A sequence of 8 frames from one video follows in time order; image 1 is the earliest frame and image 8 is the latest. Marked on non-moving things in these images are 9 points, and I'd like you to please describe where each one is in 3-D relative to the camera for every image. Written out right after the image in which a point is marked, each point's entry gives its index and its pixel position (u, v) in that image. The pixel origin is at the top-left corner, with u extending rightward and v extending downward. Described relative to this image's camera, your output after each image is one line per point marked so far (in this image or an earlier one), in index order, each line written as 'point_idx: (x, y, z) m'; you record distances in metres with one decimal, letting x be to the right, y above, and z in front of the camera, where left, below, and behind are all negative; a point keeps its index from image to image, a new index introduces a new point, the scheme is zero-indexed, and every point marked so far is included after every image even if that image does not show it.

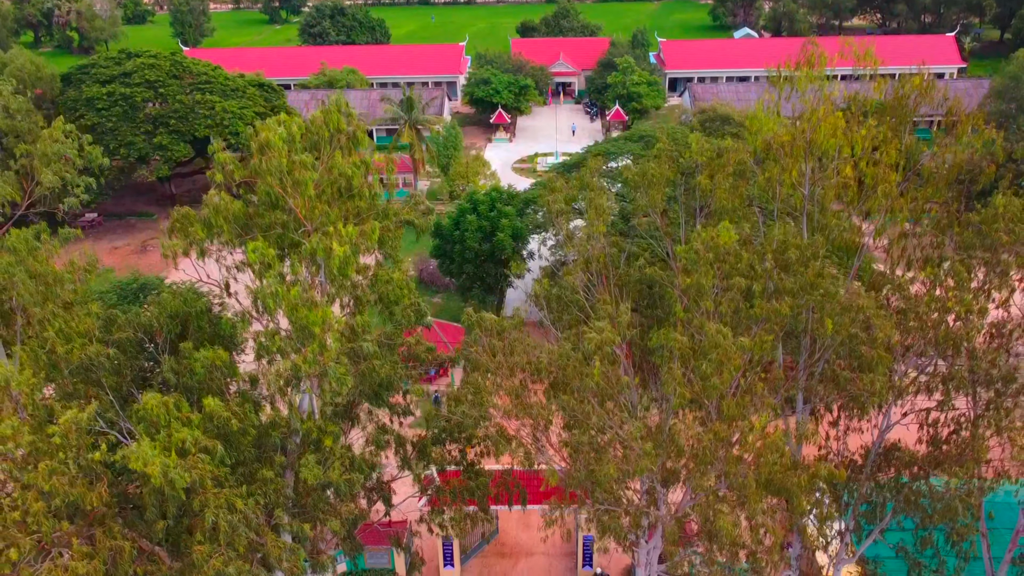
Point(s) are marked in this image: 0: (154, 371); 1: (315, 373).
0: (-6.1, -1.4, +13.9) m
1: (-2.8, -1.3, +11.8) m
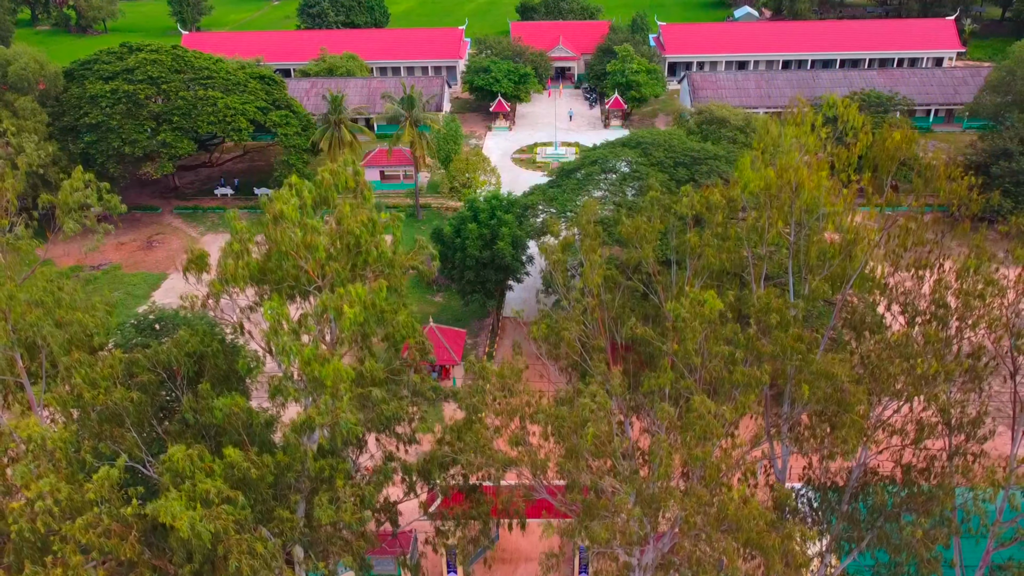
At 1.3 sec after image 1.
0: (-6.1, -2.1, +14.7) m
1: (-2.8, -2.1, +12.6) m
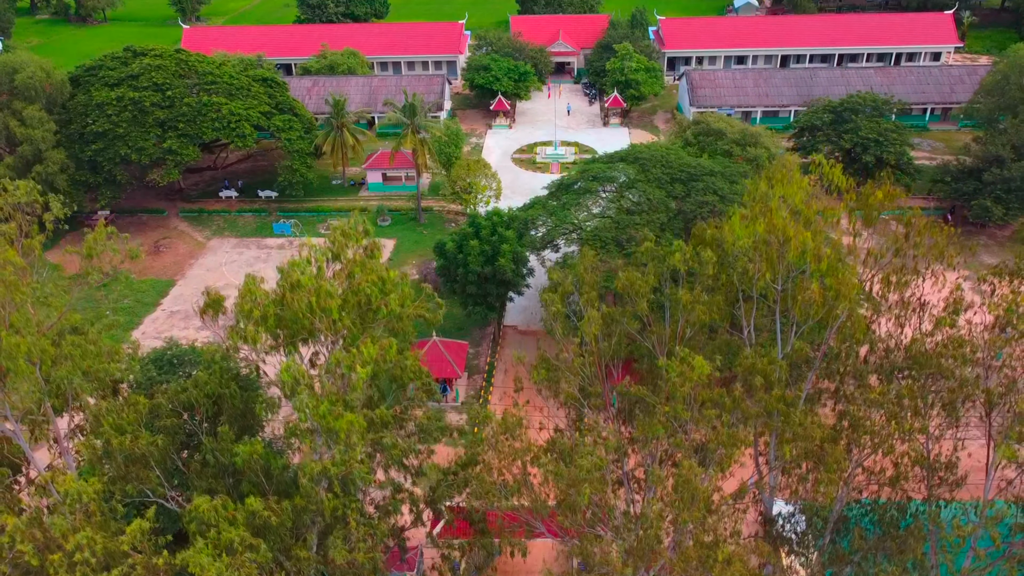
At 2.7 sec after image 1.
0: (-6.1, -2.9, +15.5) m
1: (-2.8, -3.1, +13.4) m
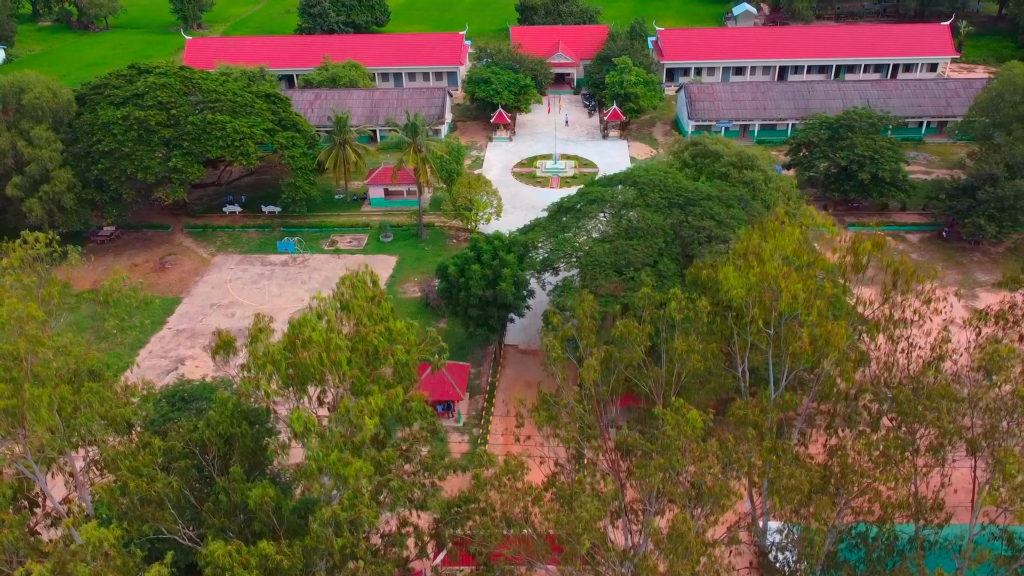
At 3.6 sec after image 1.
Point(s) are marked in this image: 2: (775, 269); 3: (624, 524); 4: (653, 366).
0: (-6.1, -3.8, +16.1) m
1: (-2.8, -3.9, +14.0) m
2: (+5.1, +0.3, +15.7) m
3: (+2.2, -4.7, +16.1) m
4: (+2.9, -1.6, +16.8) m
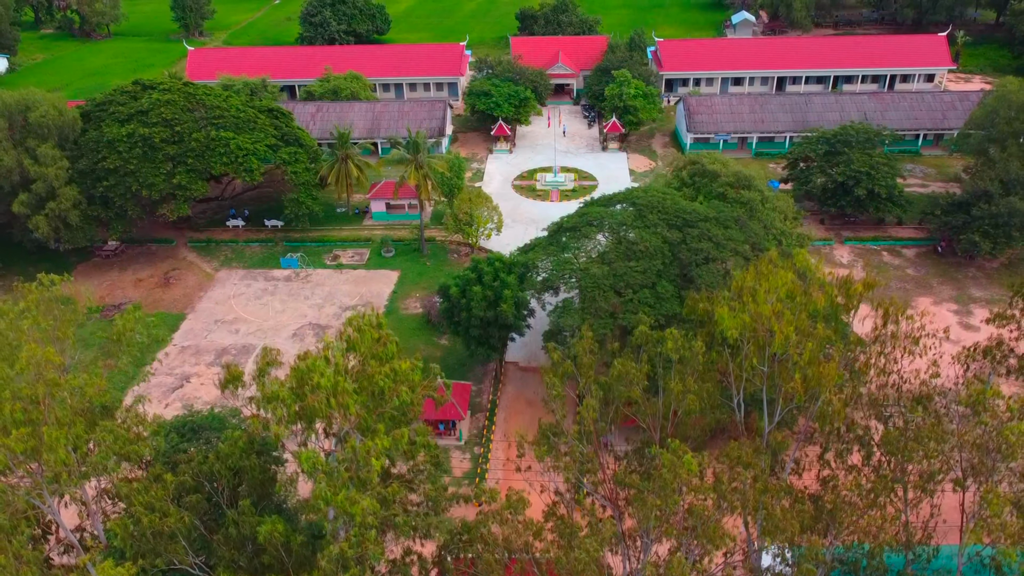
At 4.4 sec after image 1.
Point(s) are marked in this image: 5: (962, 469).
0: (-6.1, -4.6, +16.5) m
1: (-2.8, -4.7, +14.4) m
2: (+5.1, -0.4, +16.1) m
3: (+2.3, -5.5, +16.6) m
4: (+2.9, -2.4, +17.2) m
5: (+8.9, -3.6, +16.0) m
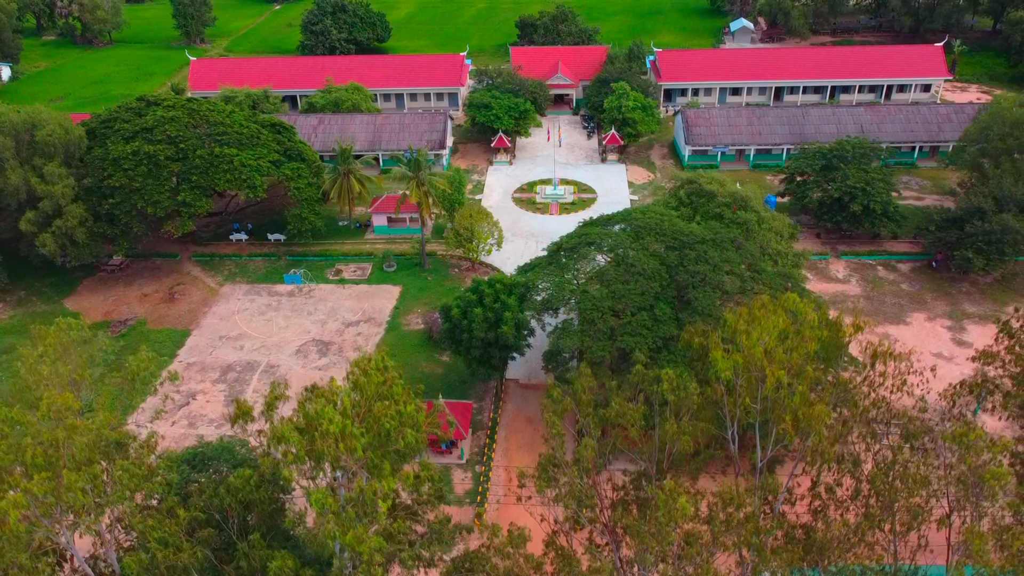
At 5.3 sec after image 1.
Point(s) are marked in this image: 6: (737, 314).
0: (-6.0, -5.4, +17.1) m
1: (-2.7, -5.5, +15.0) m
2: (+5.1, -1.2, +16.7) m
3: (+2.3, -6.3, +17.2) m
4: (+3.0, -3.2, +17.8) m
5: (+8.9, -4.4, +16.6) m
6: (+5.1, -0.6, +18.5) m
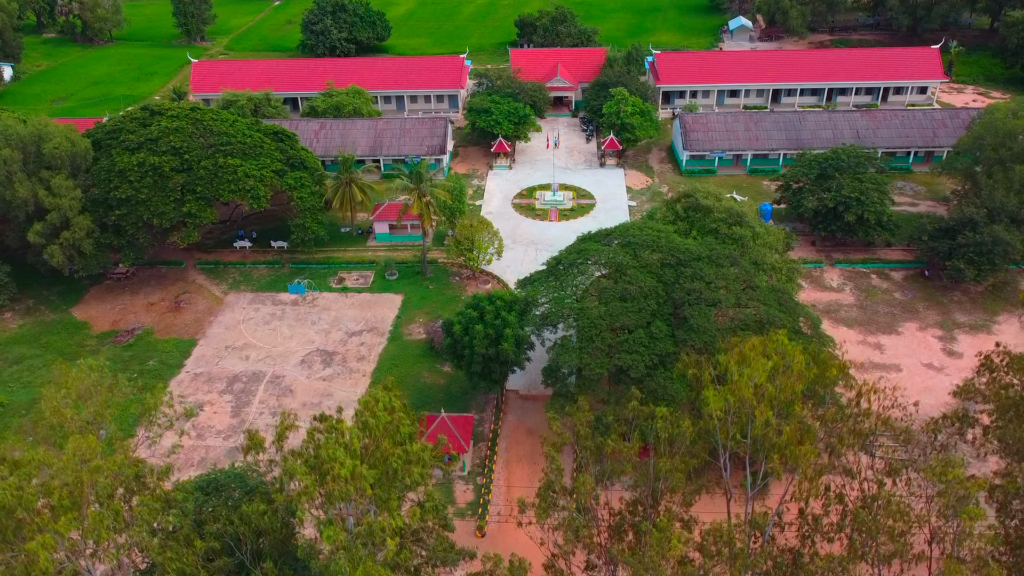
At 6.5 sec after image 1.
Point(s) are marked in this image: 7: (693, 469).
0: (-6.0, -6.2, +17.9) m
1: (-2.7, -6.4, +15.8) m
2: (+5.2, -2.1, +17.4) m
3: (+2.3, -7.1, +18.0) m
4: (+3.0, -4.0, +18.6) m
5: (+8.9, -5.3, +17.4) m
6: (+5.2, -1.4, +19.2) m
7: (+4.2, -4.0, +18.5) m
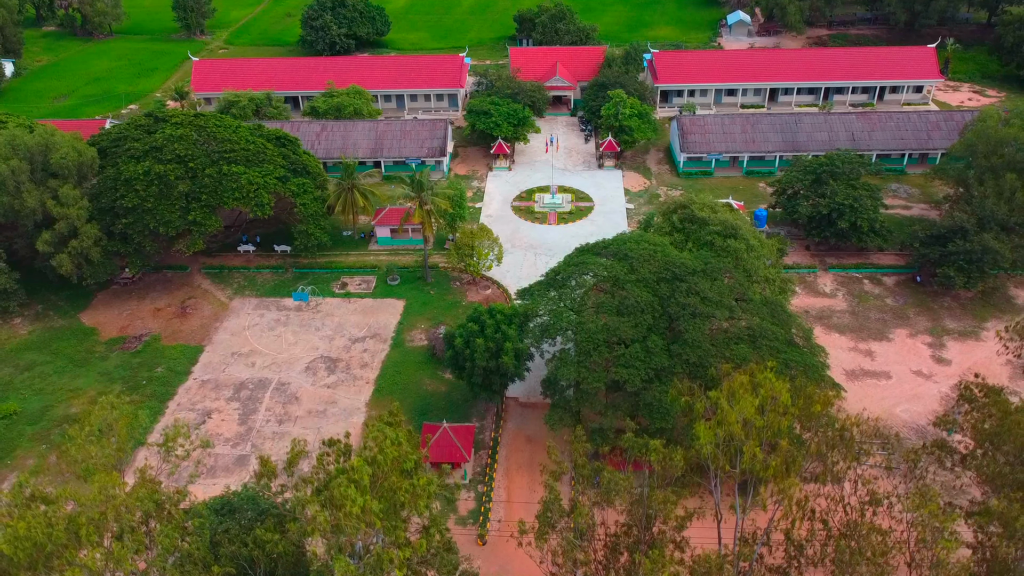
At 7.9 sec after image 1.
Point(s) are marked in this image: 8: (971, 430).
0: (-6.0, -7.0, +18.9) m
1: (-2.7, -7.3, +16.8) m
2: (+5.2, -2.9, +18.3) m
3: (+2.3, -7.9, +19.0) m
4: (+3.0, -4.8, +19.5) m
5: (+9.0, -6.1, +18.3) m
6: (+5.2, -2.2, +20.1) m
7: (+4.2, -4.8, +19.4) m
8: (+10.8, -3.3, +19.2) m
